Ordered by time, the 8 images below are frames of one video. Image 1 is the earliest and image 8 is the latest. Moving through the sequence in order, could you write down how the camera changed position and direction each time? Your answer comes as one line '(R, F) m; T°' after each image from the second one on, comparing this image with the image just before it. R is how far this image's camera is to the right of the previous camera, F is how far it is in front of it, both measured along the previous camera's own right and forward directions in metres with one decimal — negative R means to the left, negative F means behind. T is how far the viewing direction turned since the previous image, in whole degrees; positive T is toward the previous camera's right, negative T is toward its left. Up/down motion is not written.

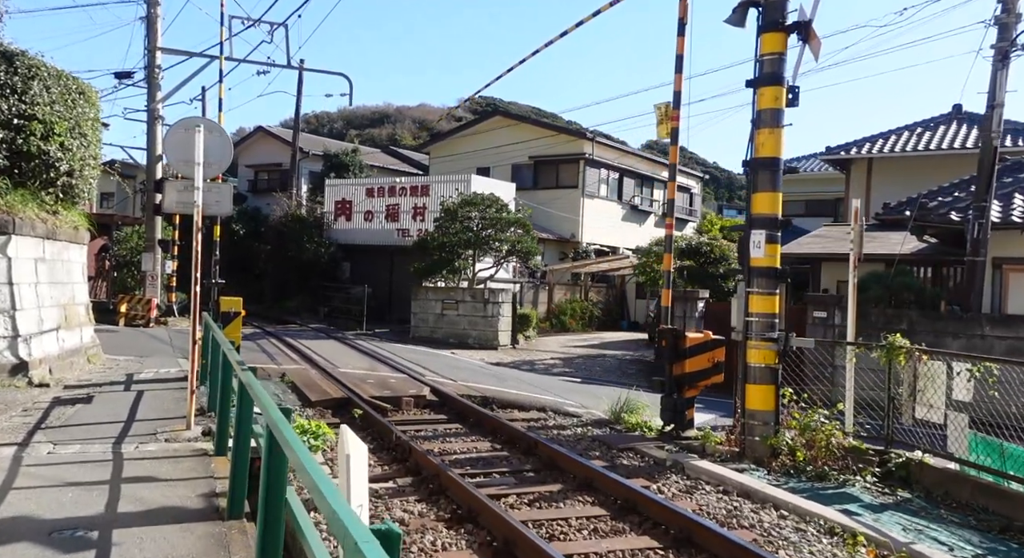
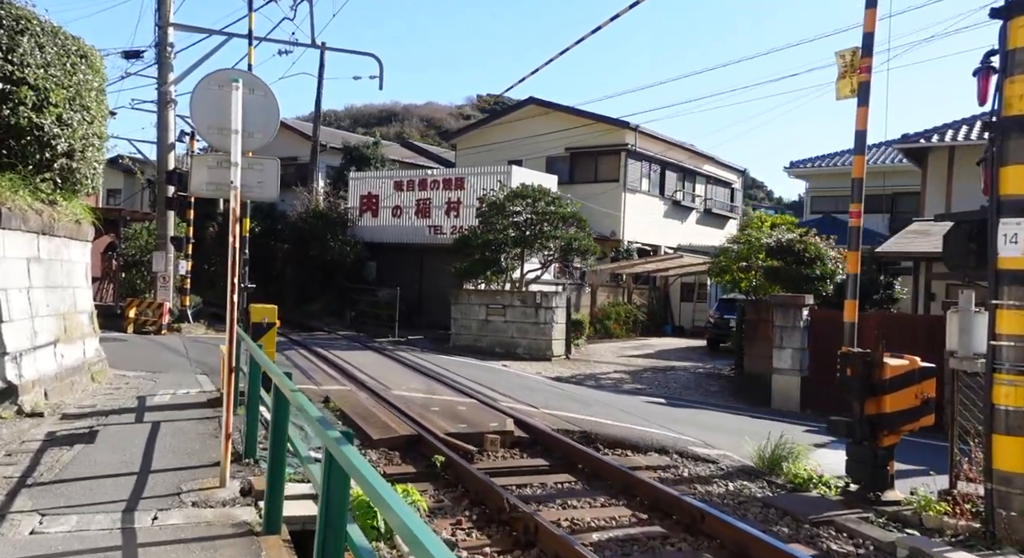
(-1.0, +2.0) m; 0°
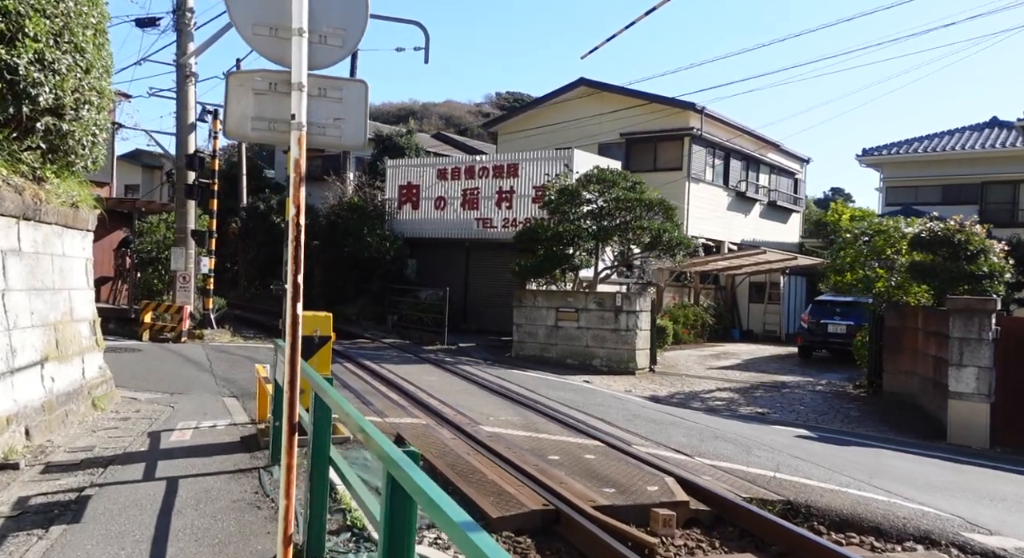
(-1.0, +2.5) m; -1°
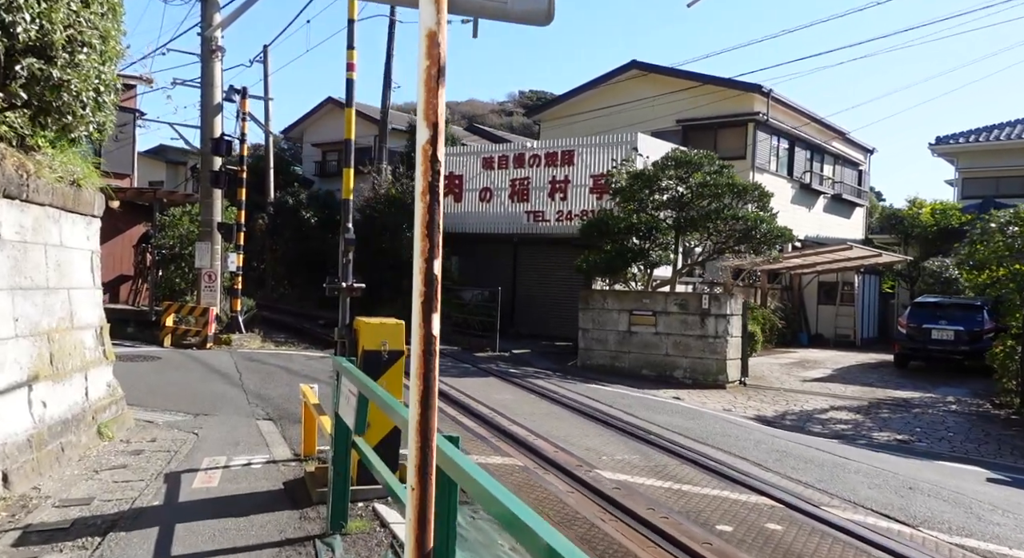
(-0.7, +1.9) m; -1°
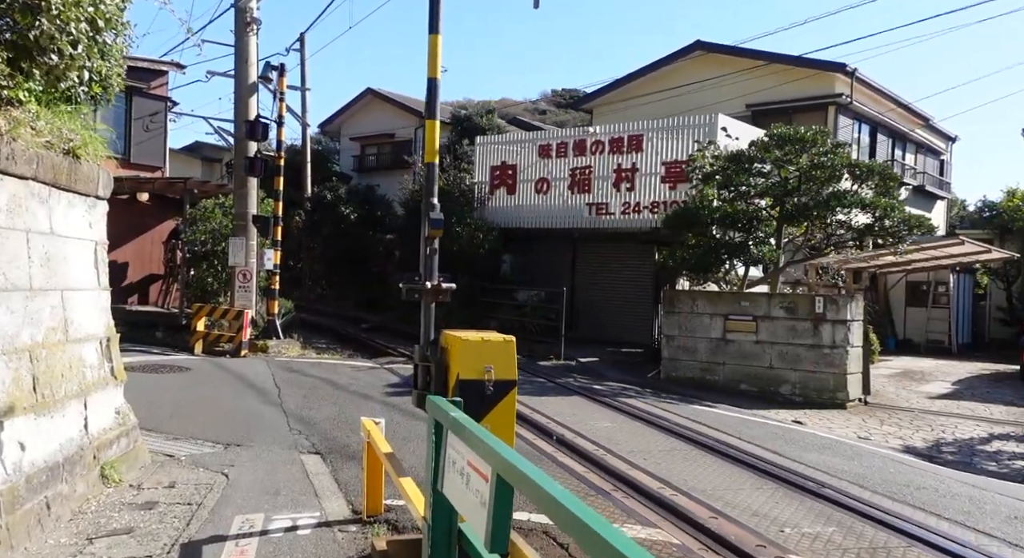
(-0.6, +1.8) m; -2°
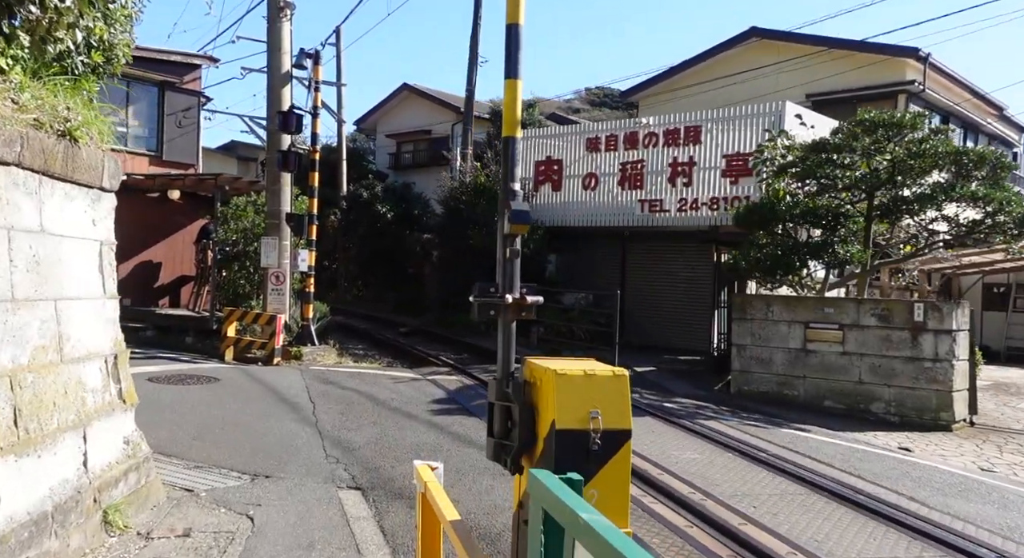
(-0.3, +1.1) m; -2°
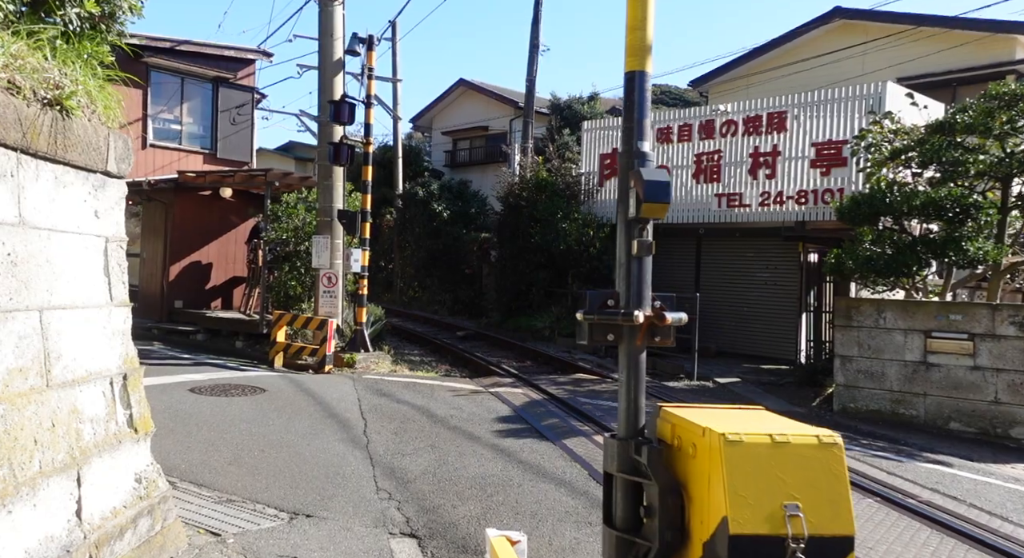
(-0.2, +1.1) m; -4°
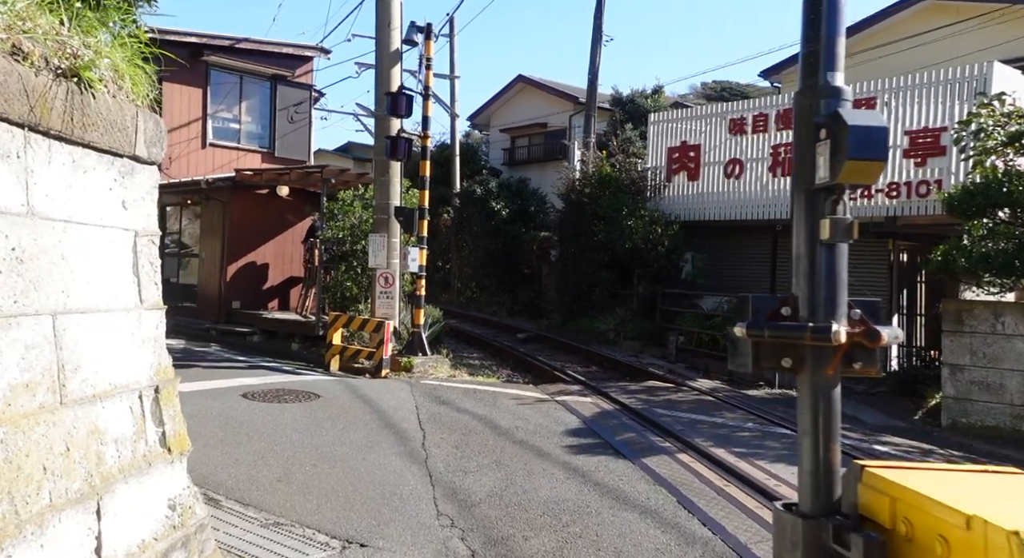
(-0.1, +0.7) m; -4°
